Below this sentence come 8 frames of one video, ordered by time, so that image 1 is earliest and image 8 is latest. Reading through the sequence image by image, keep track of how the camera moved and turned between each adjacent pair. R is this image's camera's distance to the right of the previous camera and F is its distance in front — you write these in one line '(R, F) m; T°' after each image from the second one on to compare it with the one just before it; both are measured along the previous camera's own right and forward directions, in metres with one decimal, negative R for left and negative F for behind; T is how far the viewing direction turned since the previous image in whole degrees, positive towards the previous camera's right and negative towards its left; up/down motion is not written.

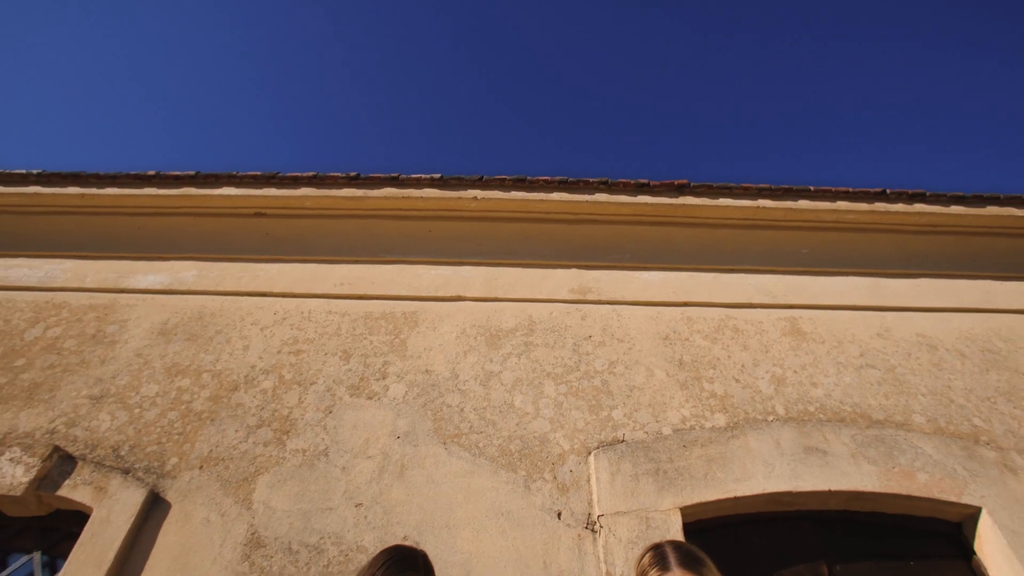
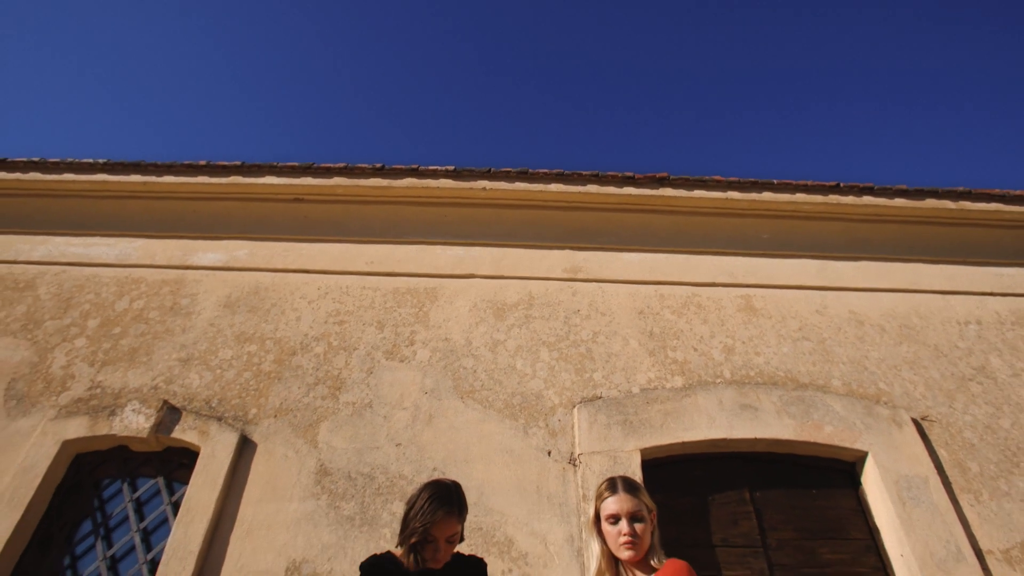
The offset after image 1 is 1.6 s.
(0.0, -0.6) m; 0°
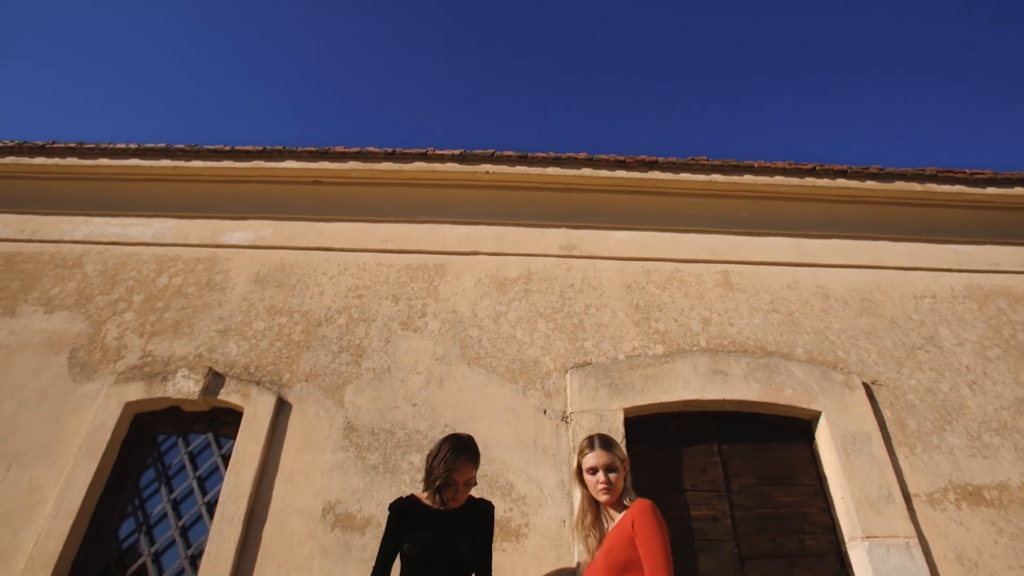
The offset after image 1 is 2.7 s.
(0.0, -0.4) m; 0°
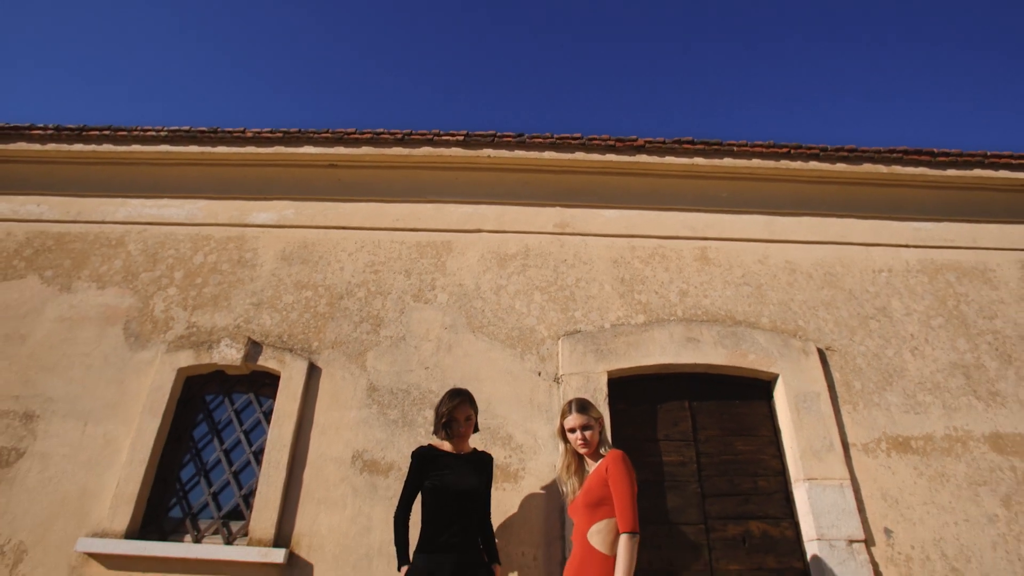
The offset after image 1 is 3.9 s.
(0.0, -0.5) m; -1°
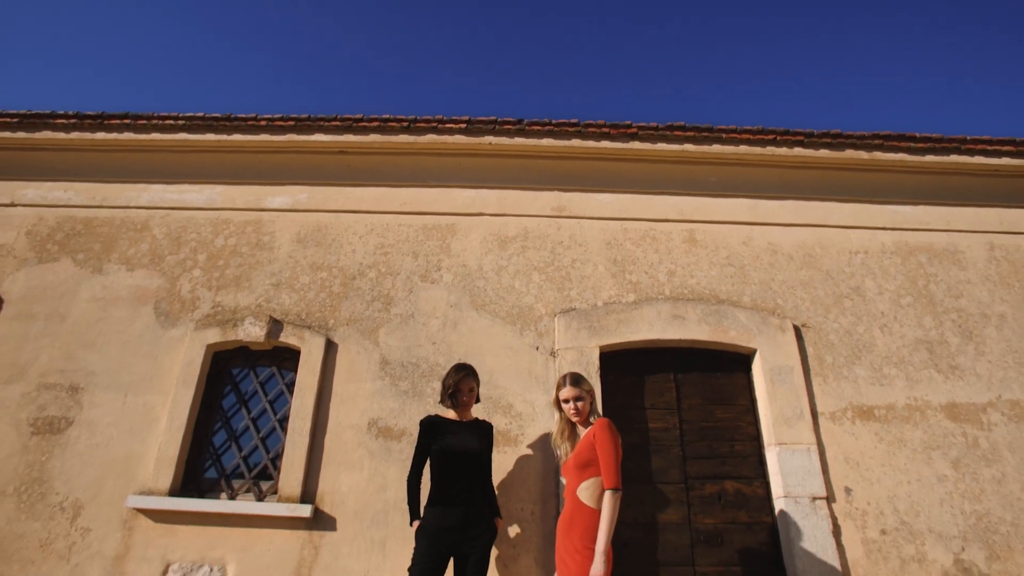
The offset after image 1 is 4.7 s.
(0.0, -0.3) m; 0°
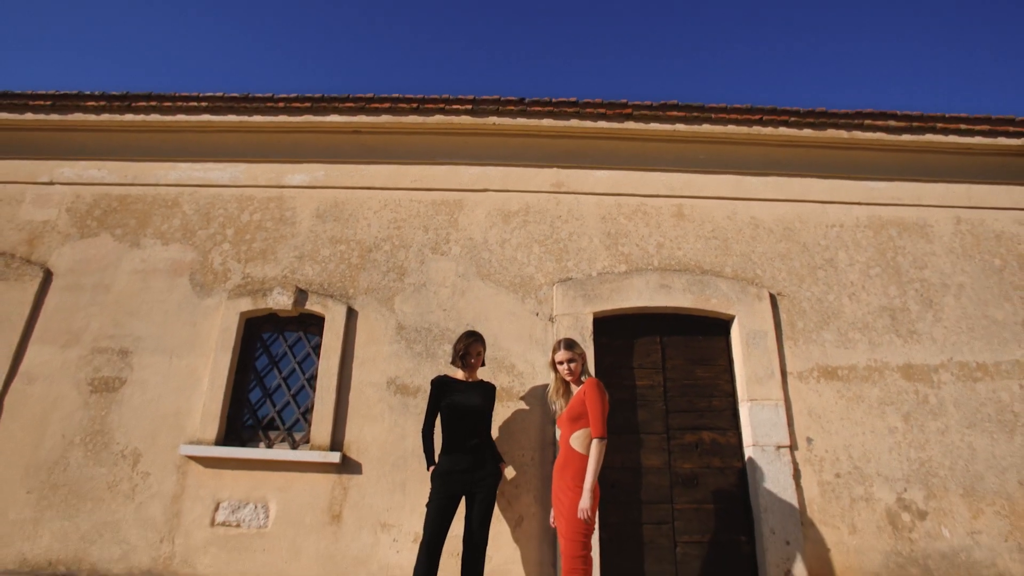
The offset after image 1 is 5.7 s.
(0.0, -0.5) m; -1°
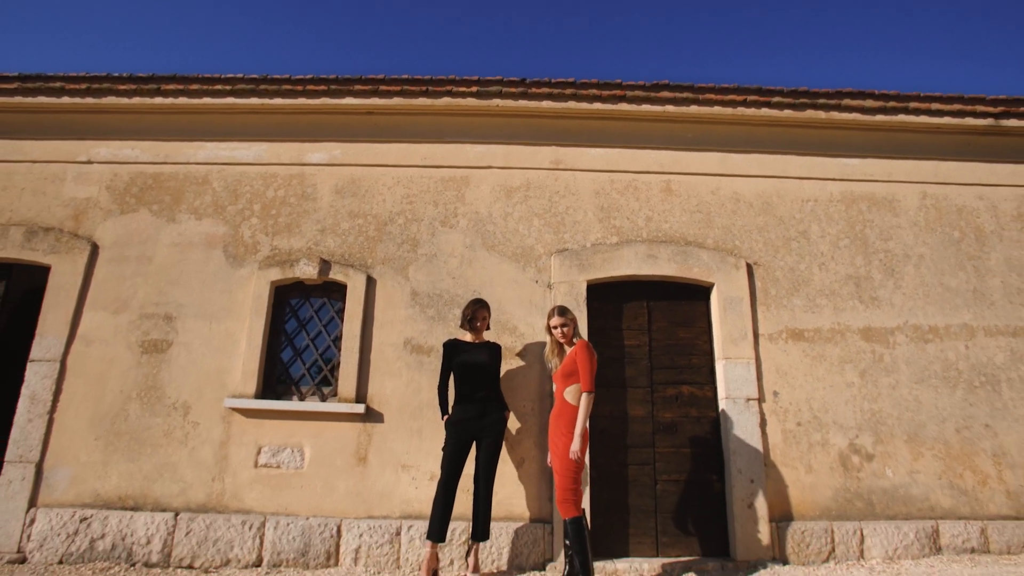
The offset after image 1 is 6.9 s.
(0.0, -0.6) m; -1°
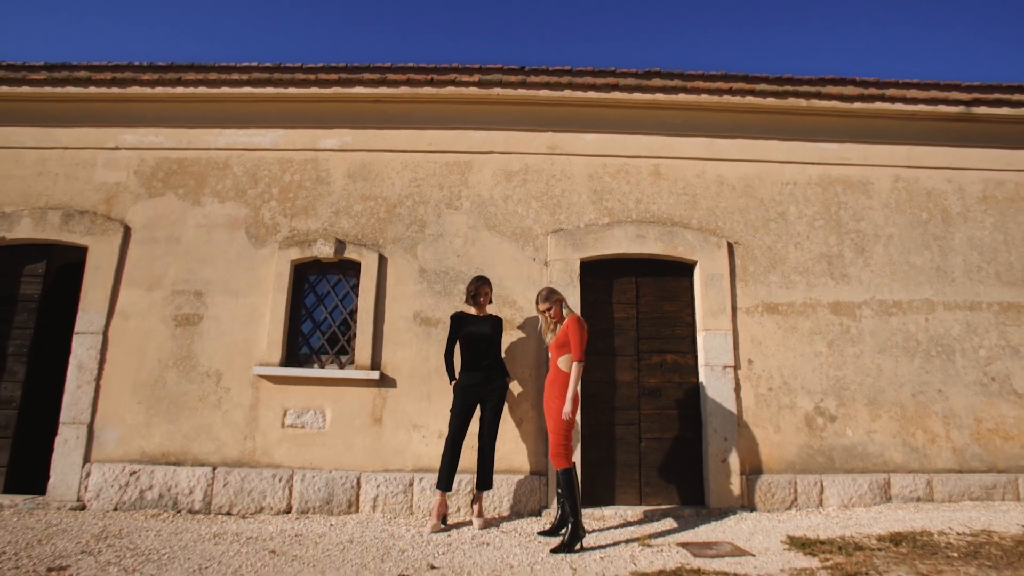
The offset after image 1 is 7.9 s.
(+0.1, -0.5) m; 0°
